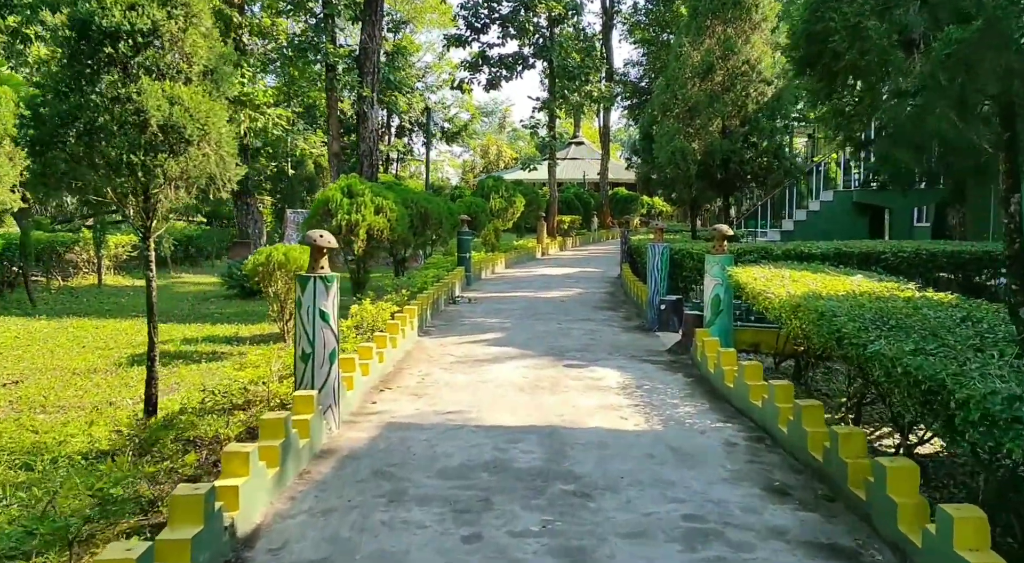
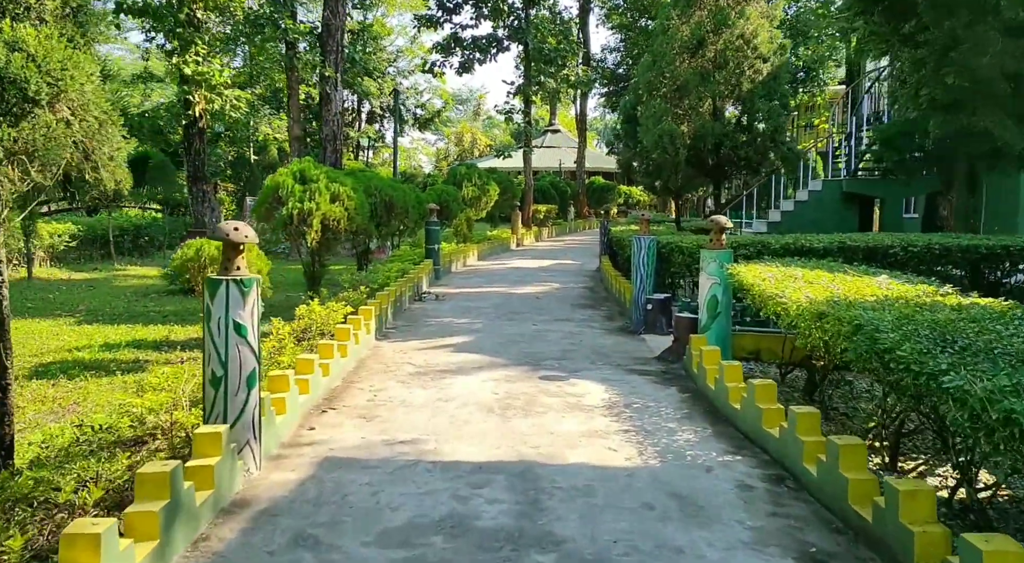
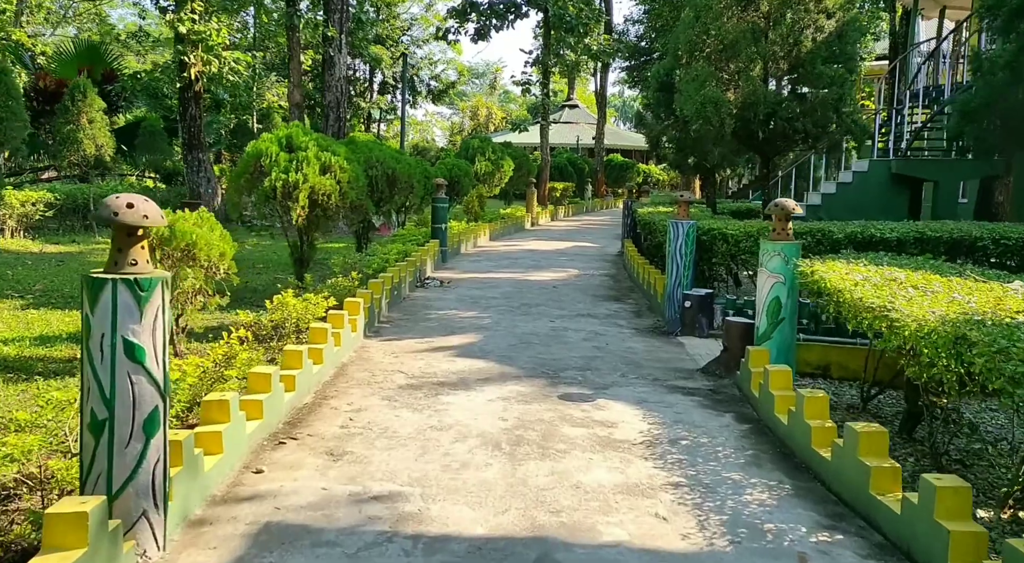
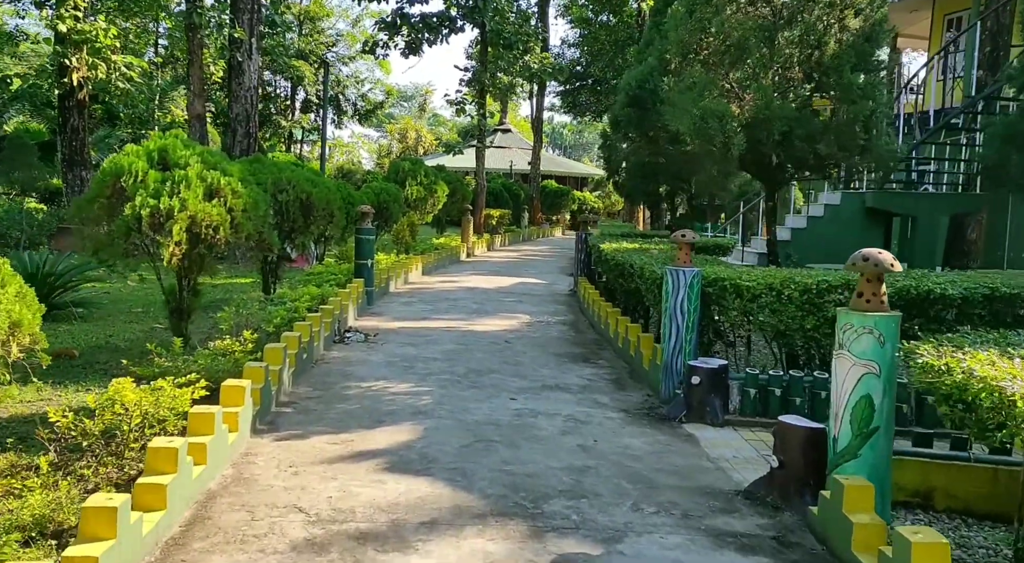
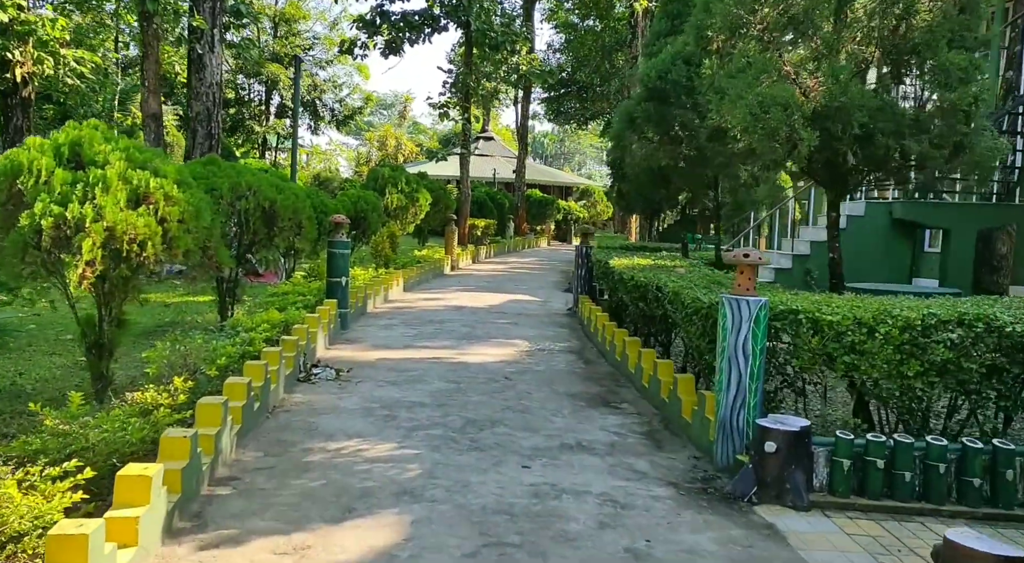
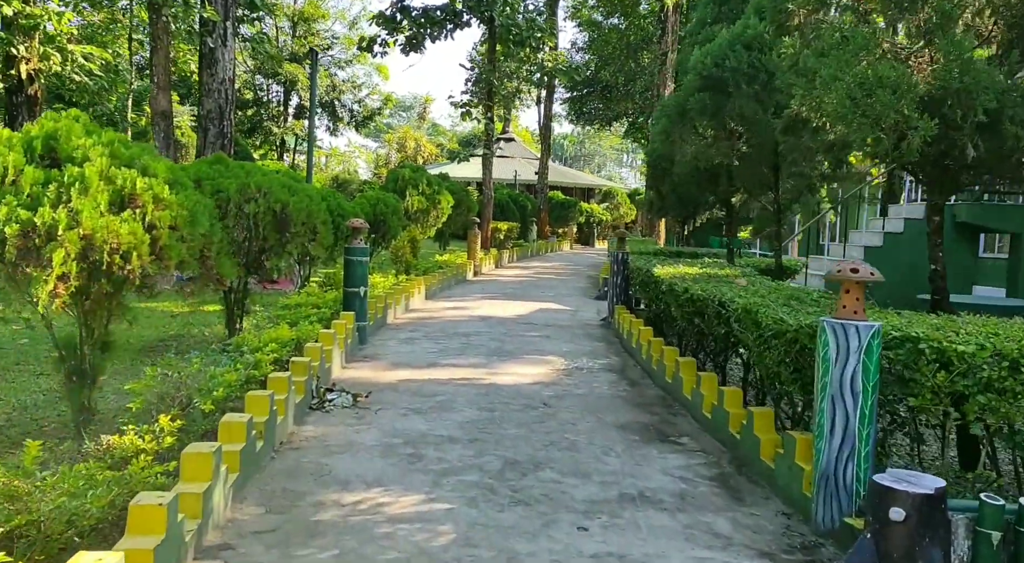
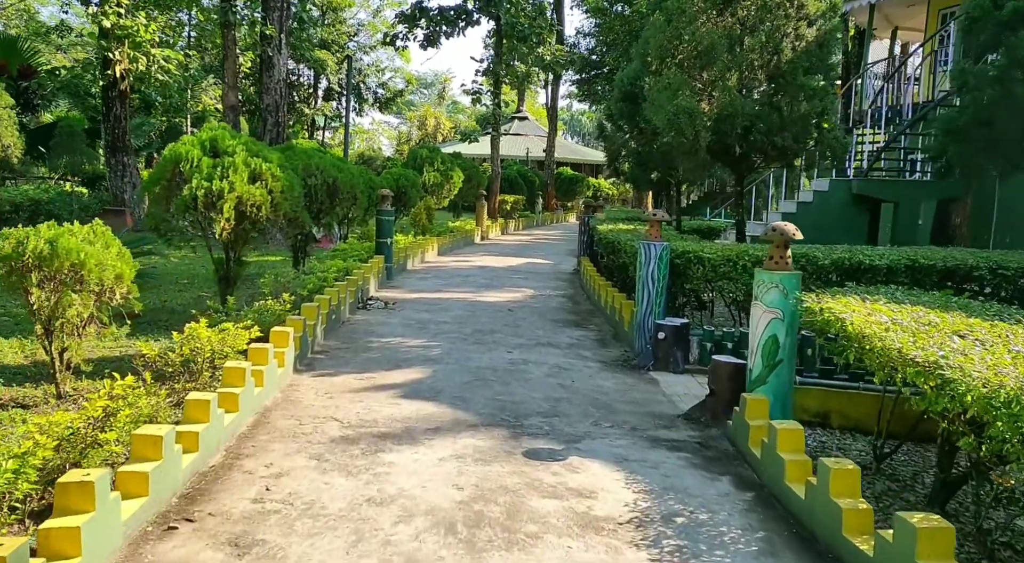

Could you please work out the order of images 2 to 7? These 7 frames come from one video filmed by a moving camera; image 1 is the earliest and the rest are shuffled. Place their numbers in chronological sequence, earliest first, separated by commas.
2, 3, 7, 4, 5, 6
